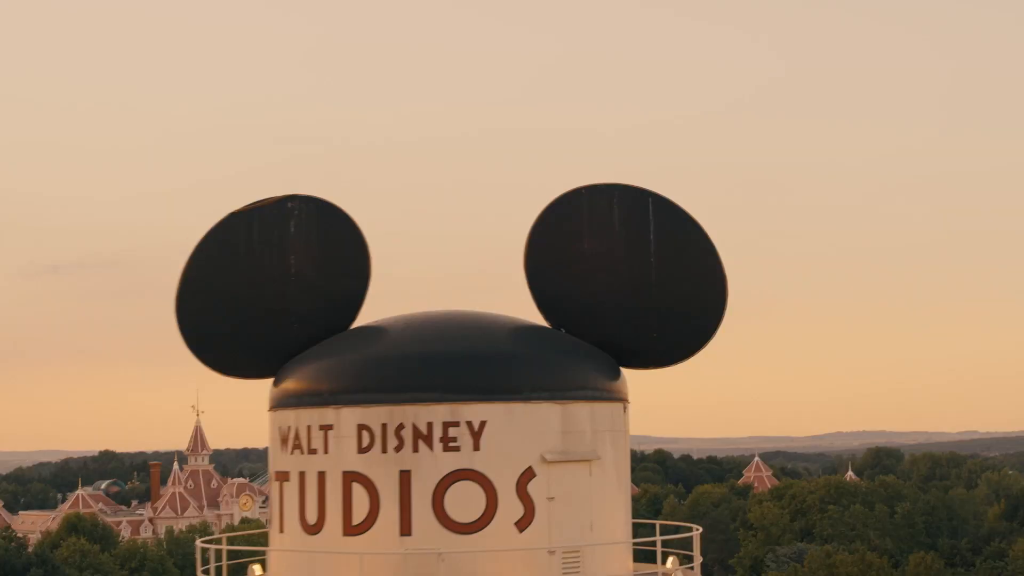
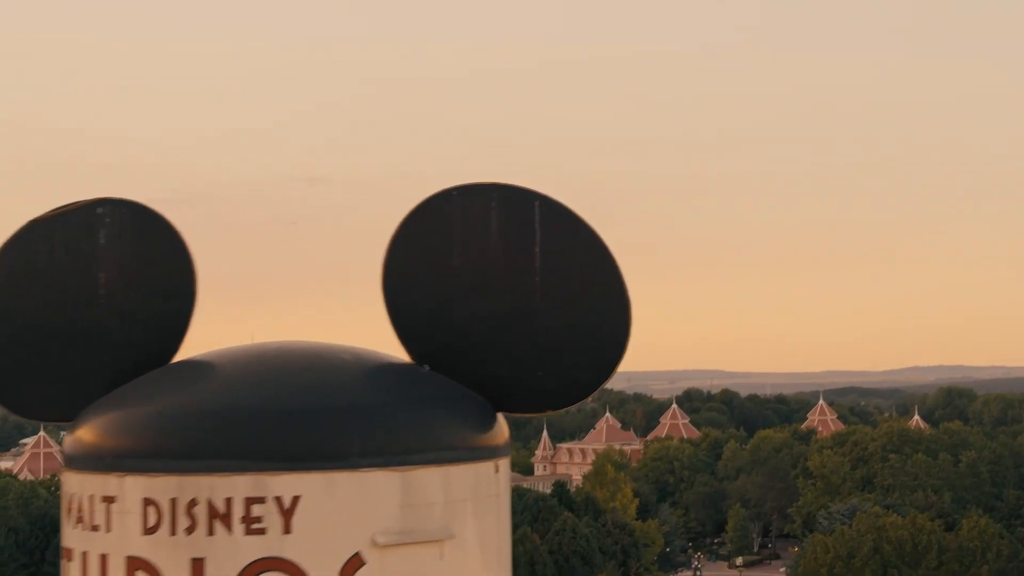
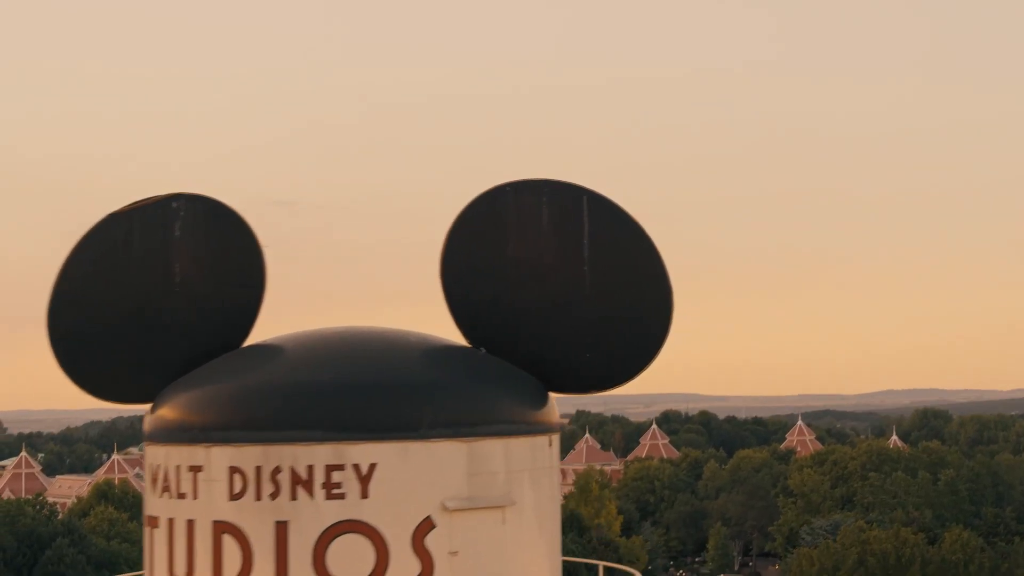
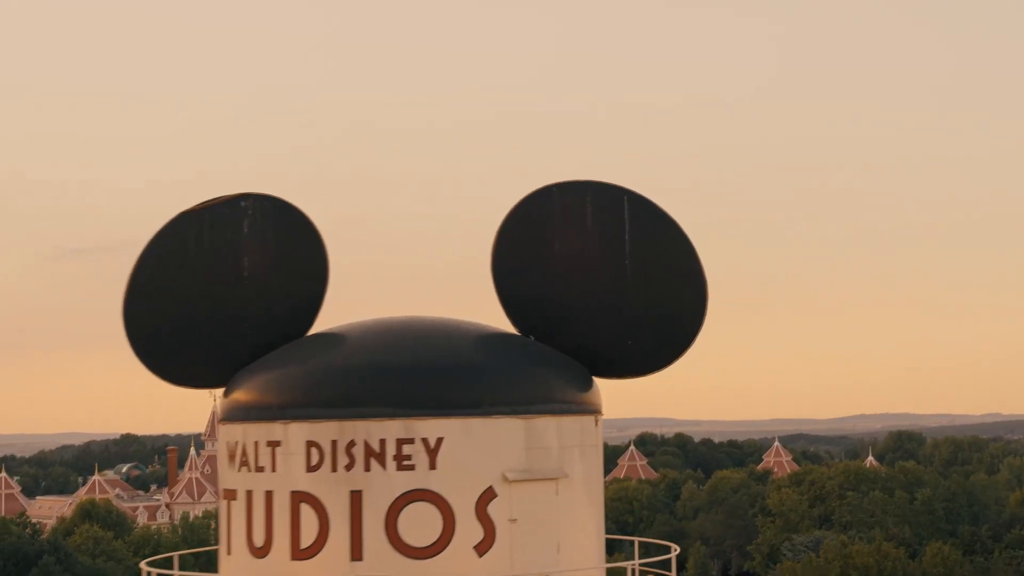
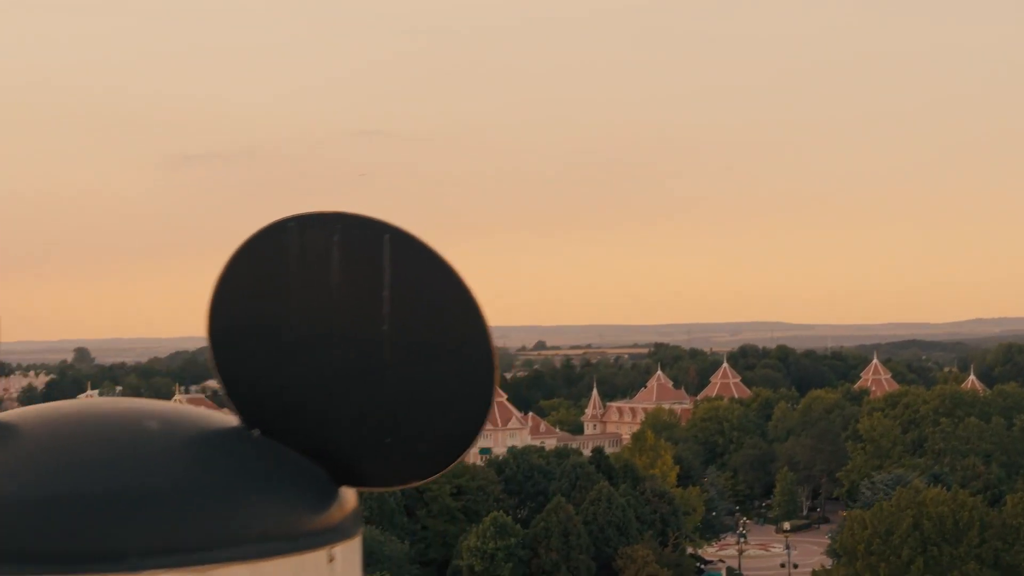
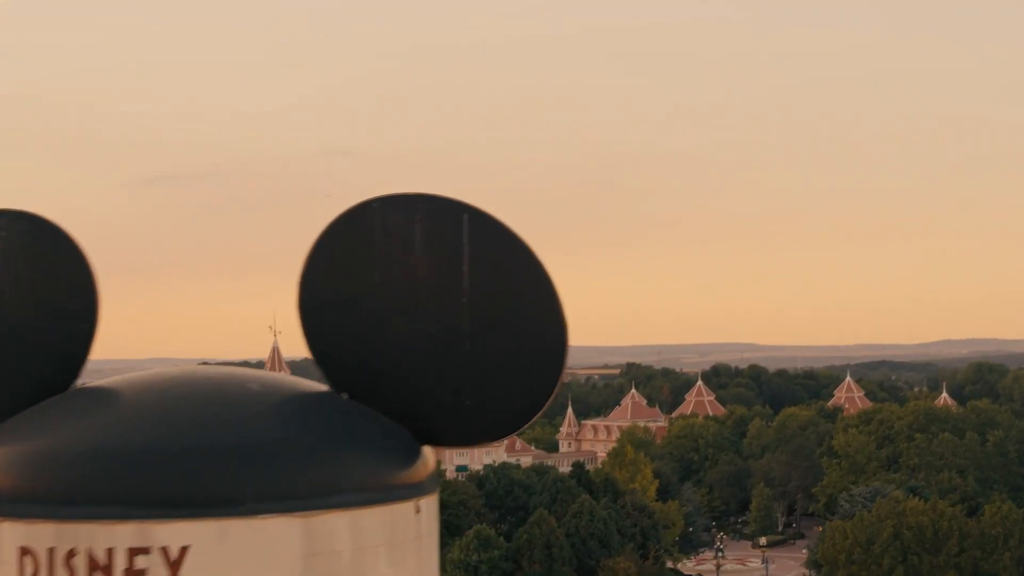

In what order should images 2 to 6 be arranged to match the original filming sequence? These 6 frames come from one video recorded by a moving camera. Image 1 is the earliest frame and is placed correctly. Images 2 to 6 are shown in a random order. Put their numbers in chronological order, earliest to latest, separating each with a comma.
4, 3, 2, 6, 5
